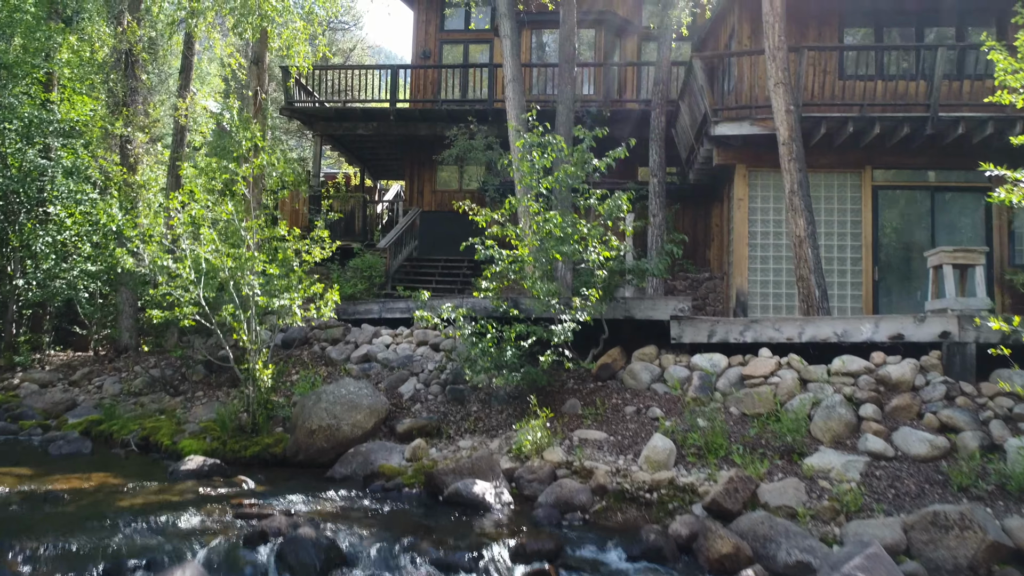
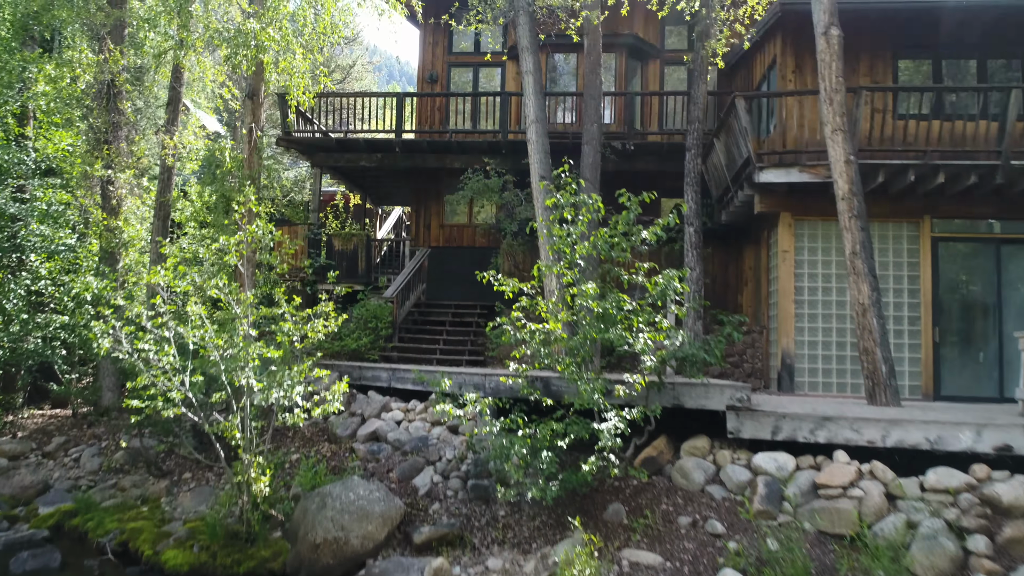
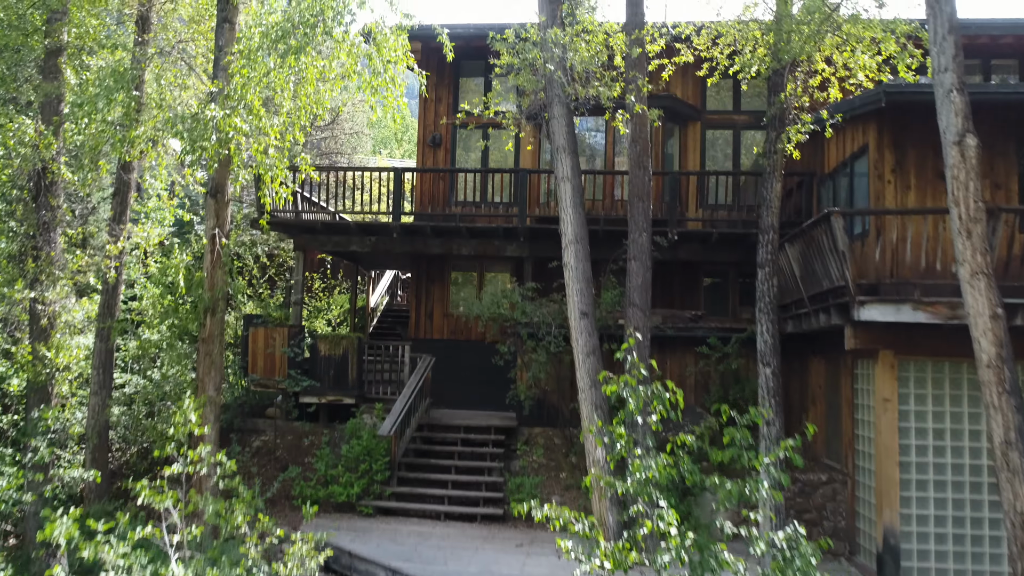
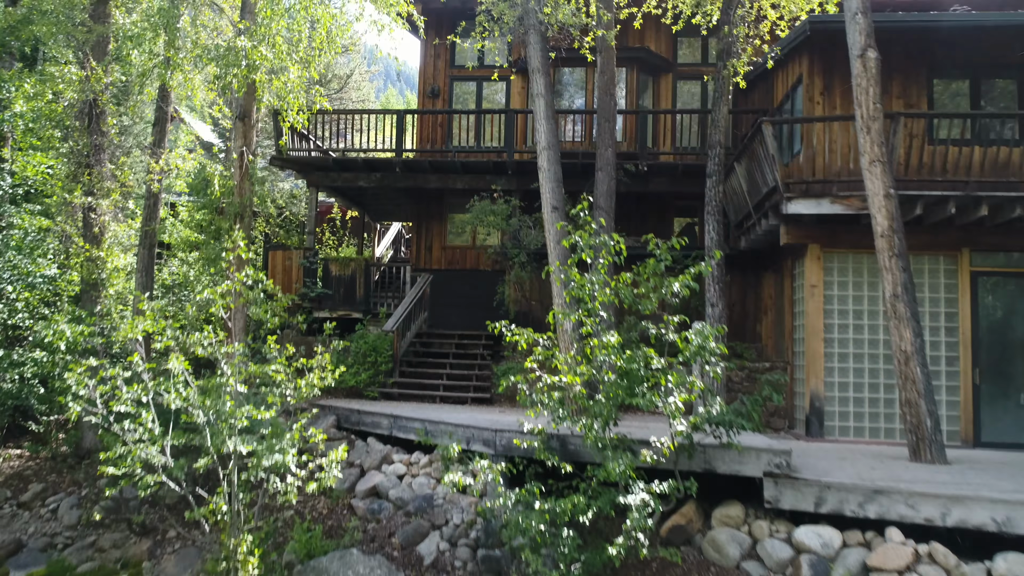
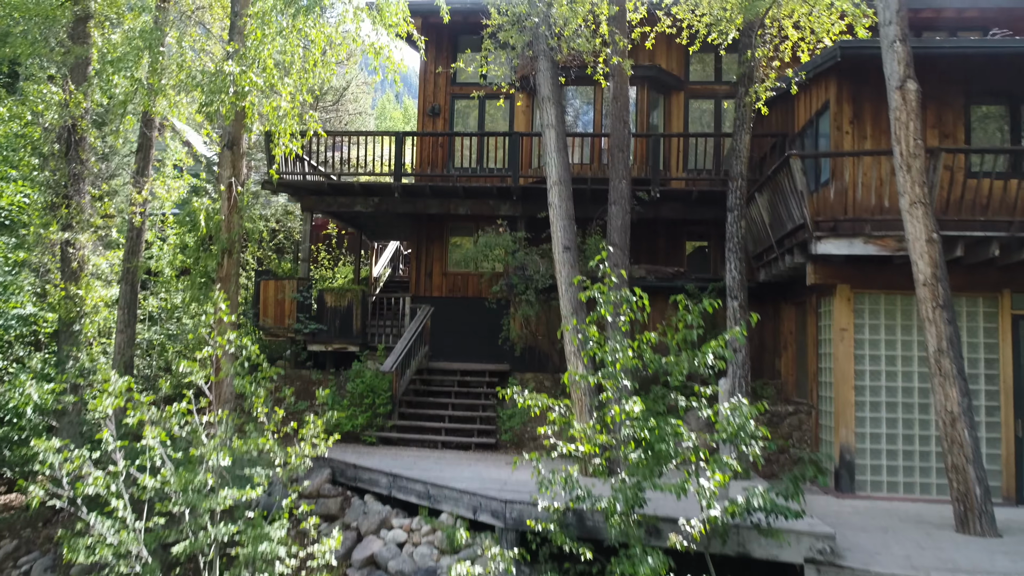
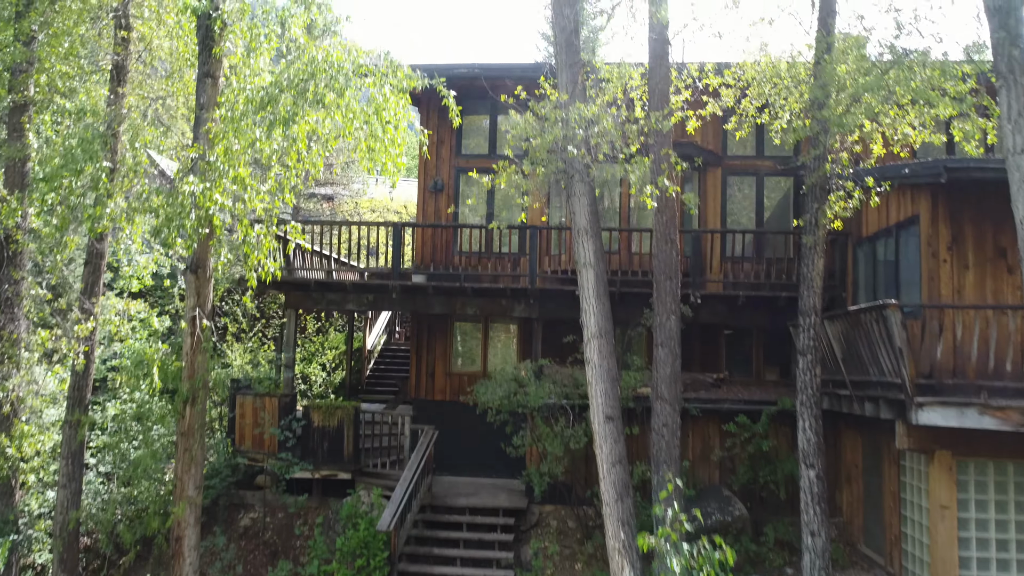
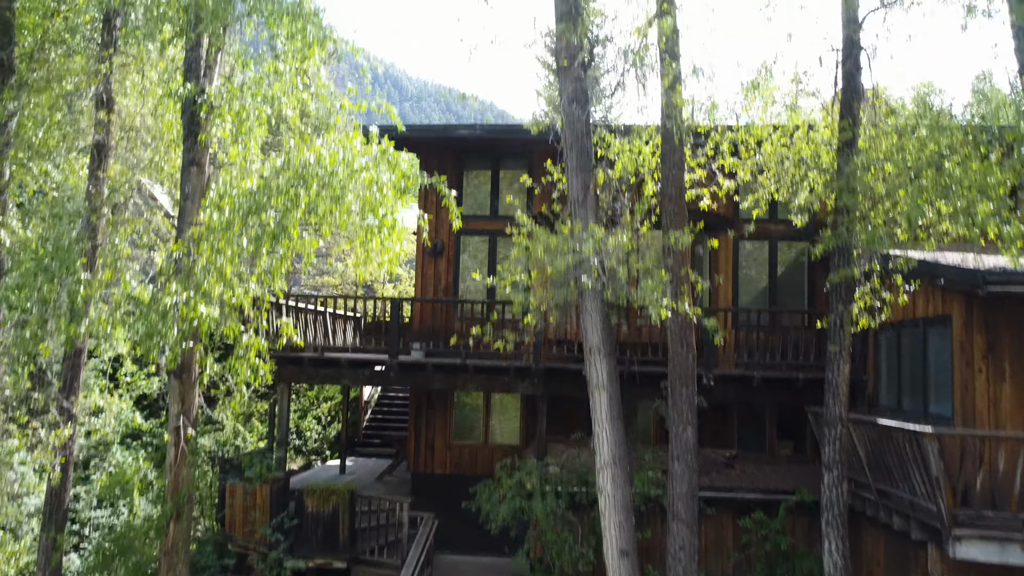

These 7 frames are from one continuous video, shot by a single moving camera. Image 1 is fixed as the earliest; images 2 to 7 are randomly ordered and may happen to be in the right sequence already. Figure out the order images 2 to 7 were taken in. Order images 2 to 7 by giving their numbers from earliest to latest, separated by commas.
2, 4, 5, 3, 6, 7
